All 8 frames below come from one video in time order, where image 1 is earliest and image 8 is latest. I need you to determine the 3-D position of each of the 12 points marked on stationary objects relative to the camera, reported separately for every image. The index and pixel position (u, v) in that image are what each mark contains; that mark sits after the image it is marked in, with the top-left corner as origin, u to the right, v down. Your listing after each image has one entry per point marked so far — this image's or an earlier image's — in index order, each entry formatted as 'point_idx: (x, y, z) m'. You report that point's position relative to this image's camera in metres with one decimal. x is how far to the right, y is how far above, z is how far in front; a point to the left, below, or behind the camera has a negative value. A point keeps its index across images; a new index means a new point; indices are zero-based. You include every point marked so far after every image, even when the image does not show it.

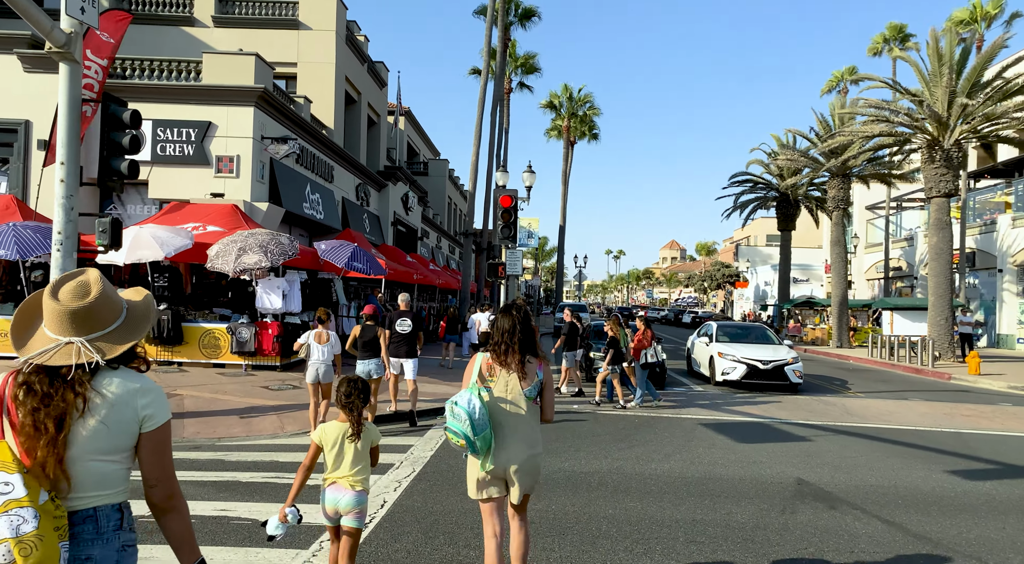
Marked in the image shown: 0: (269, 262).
0: (-4.2, +0.3, +13.2) m
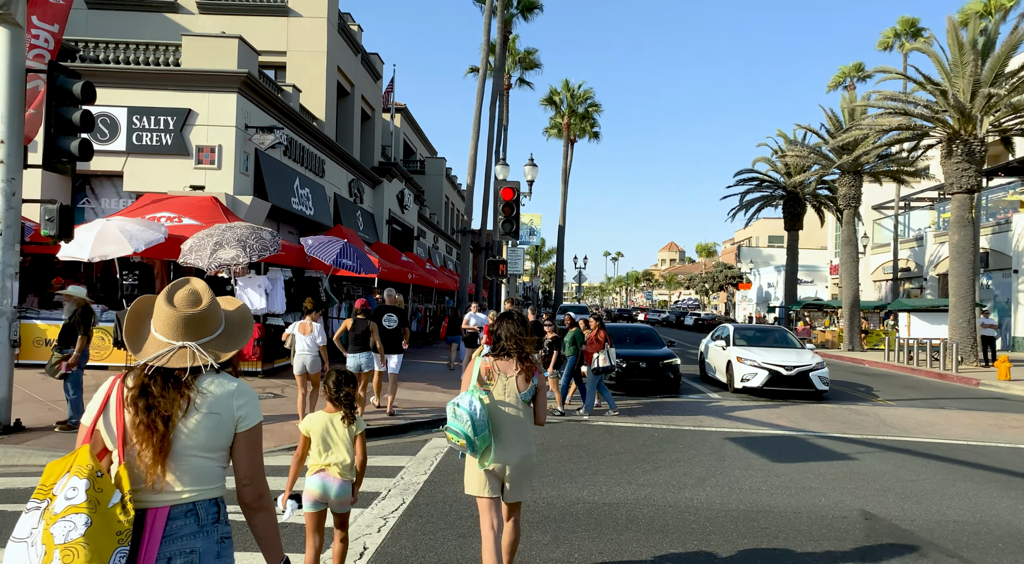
0: (-4.2, +0.4, +12.0) m
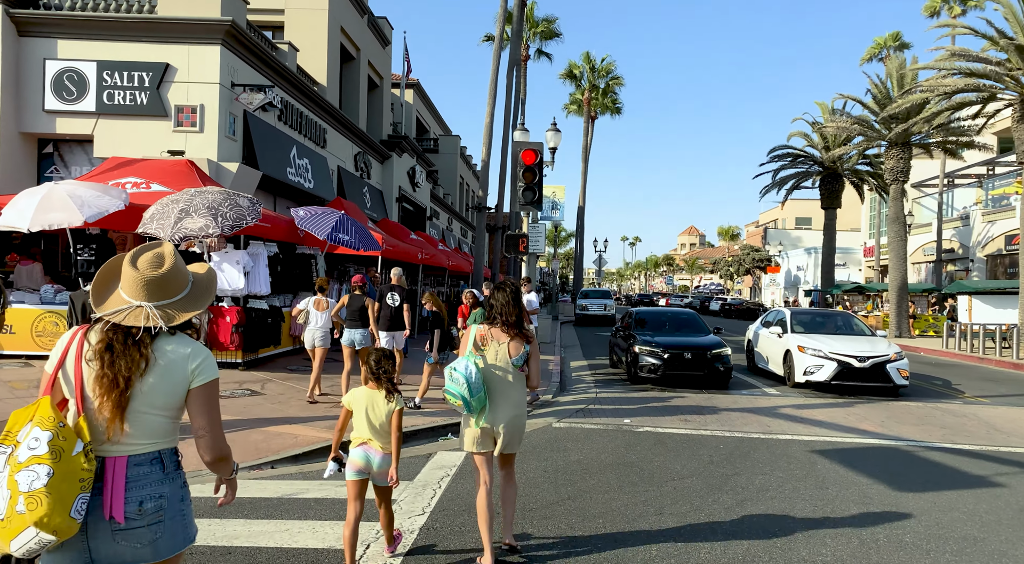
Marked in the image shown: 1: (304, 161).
0: (-3.9, +0.7, +10.1) m
1: (-5.1, +2.9, +18.6) m
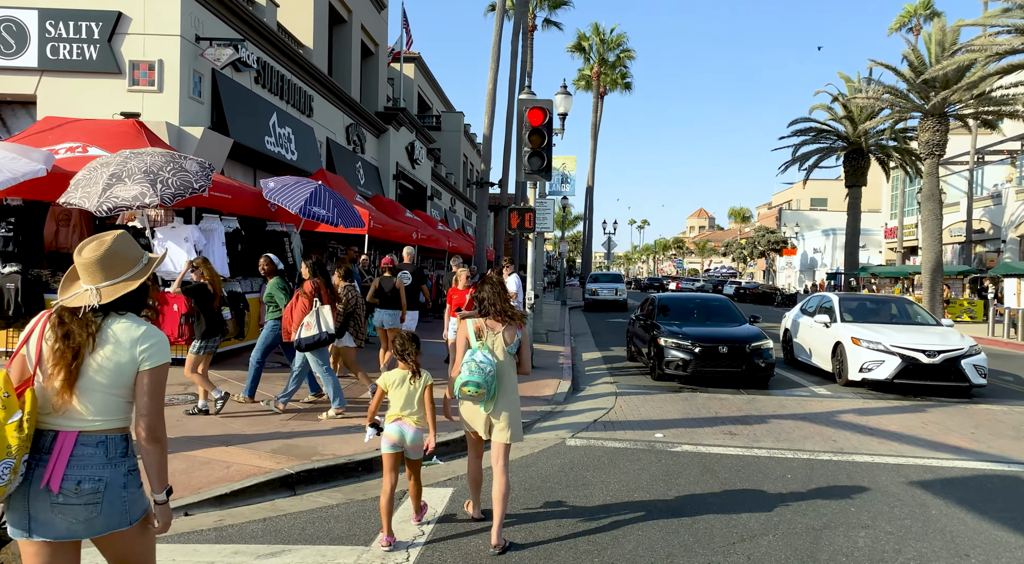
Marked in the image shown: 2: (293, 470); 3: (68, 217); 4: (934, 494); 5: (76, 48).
0: (-3.9, +0.9, +8.3) m
1: (-5.0, +3.3, +16.8) m
2: (-1.6, -1.4, +5.5) m
3: (-5.6, +0.8, +9.9) m
4: (+3.0, -1.5, +5.4) m
5: (-7.3, +3.9, +12.8) m
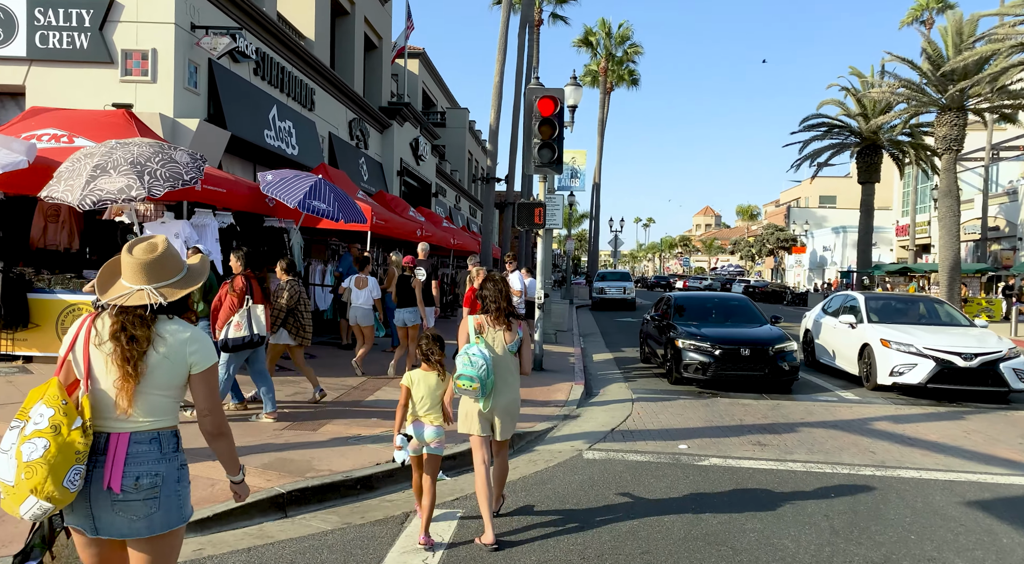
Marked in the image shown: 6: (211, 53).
0: (-3.7, +0.9, +7.7) m
1: (-4.8, +3.4, +16.2) m
2: (-1.5, -1.3, +5.0) m
3: (-5.5, +0.8, +9.4) m
4: (+3.1, -1.5, +4.9) m
5: (-7.1, +3.9, +12.3) m
6: (-5.1, +3.9, +13.1) m
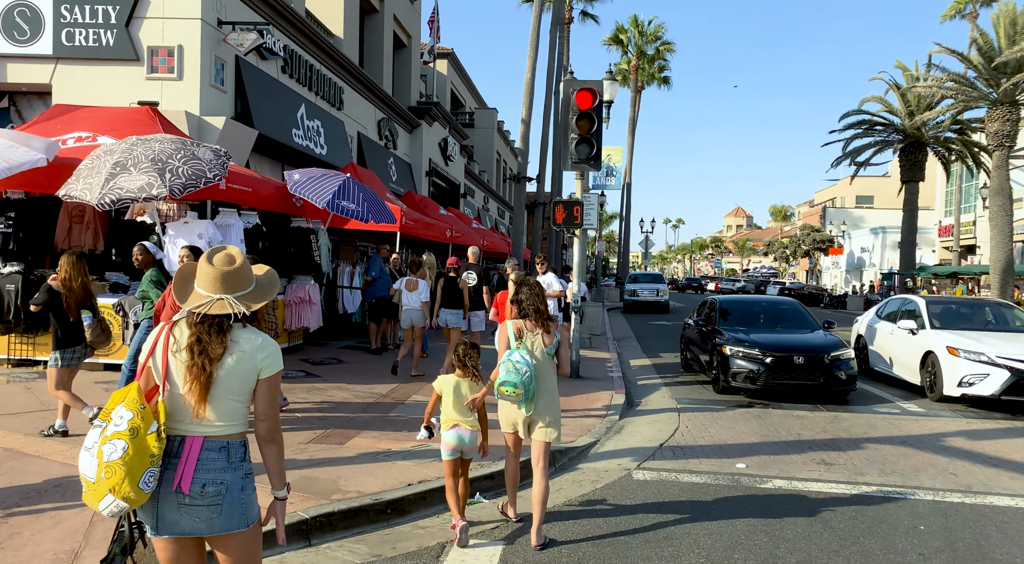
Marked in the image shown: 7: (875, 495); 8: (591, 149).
0: (-3.4, +0.9, +7.4) m
1: (-4.1, +3.3, +15.9) m
2: (-1.2, -1.4, +4.5) m
3: (-5.1, +0.8, +9.0) m
4: (+3.4, -1.5, +4.3) m
5: (-6.6, +3.9, +12.0) m
6: (-4.6, +3.9, +12.7) m
7: (+2.5, -1.5, +5.3) m
8: (+1.0, +1.8, +10.1) m
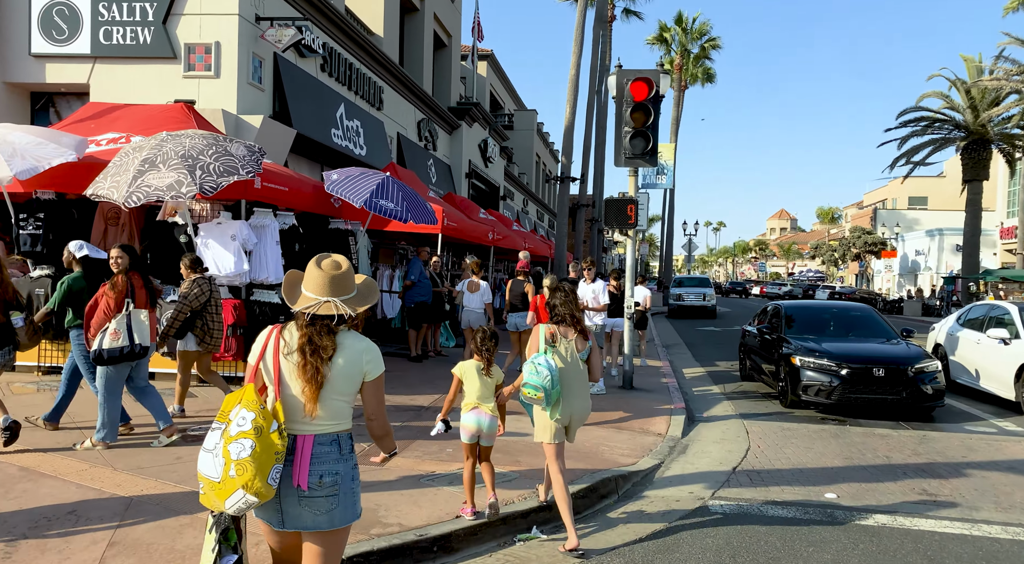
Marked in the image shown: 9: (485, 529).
0: (-2.9, +0.9, +6.9) m
1: (-3.2, +3.2, +15.5) m
2: (-0.9, -1.4, +4.0) m
3: (-4.5, +0.8, +8.7) m
4: (+3.7, -1.6, +3.4) m
5: (-5.9, +3.8, +11.7) m
6: (-3.8, +3.8, +12.3) m
7: (+2.9, -1.5, +4.6) m
8: (+1.7, +1.7, +9.4) m
9: (-0.2, -1.5, +4.6) m
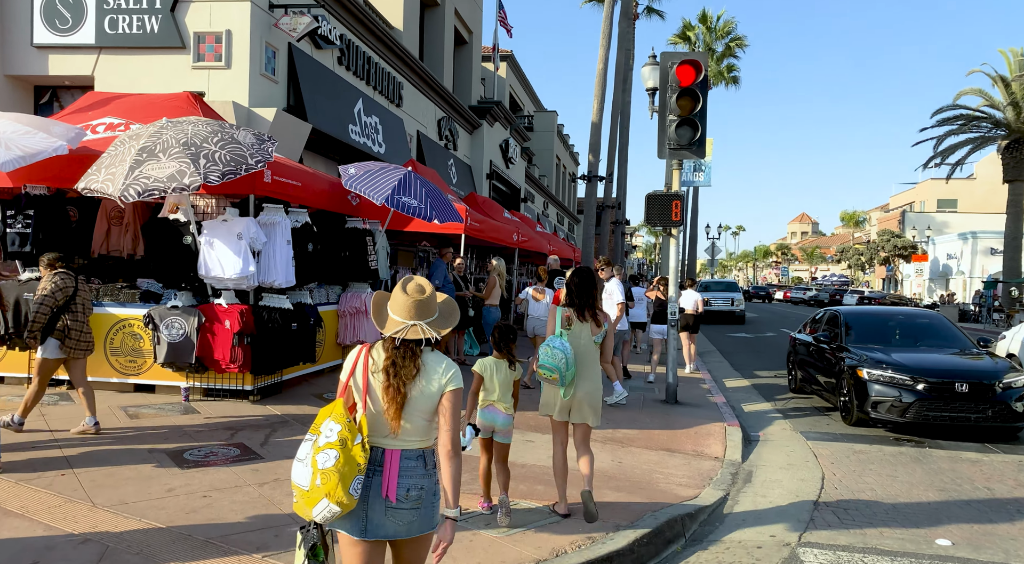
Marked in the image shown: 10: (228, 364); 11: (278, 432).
0: (-2.6, +0.8, +6.1) m
1: (-2.7, +3.1, +14.7) m
2: (-0.6, -1.4, +3.1) m
3: (-4.1, +0.7, +7.9) m
4: (+3.9, -1.6, +2.5) m
5: (-5.4, +3.8, +11.0) m
6: (-3.4, +3.7, +11.6) m
7: (+3.2, -1.5, +3.7) m
8: (+2.0, +1.7, +8.5) m
9: (+0.1, -1.5, +3.7) m
10: (-2.6, -0.8, +7.1) m
11: (-2.0, -1.3, +6.4) m
